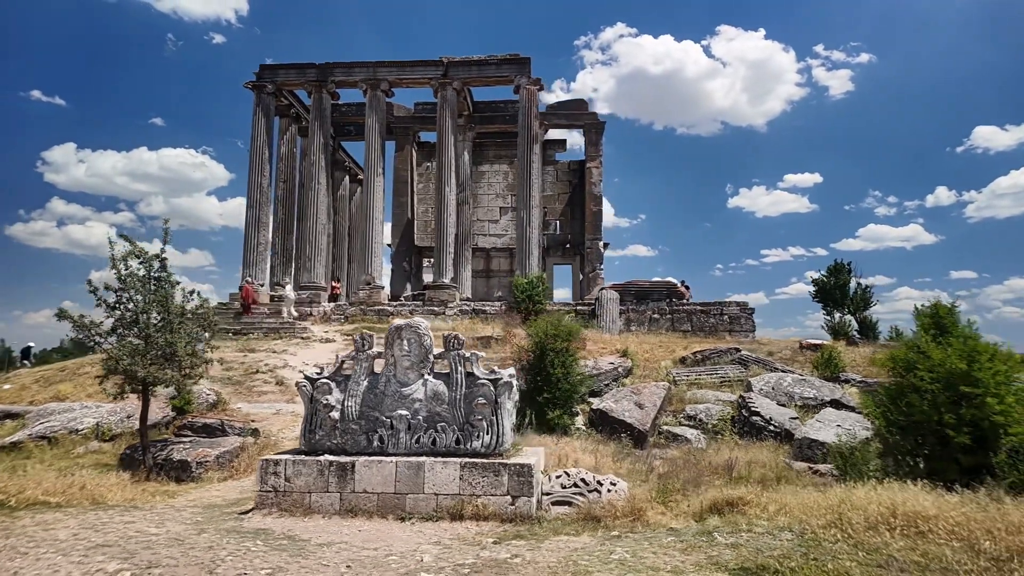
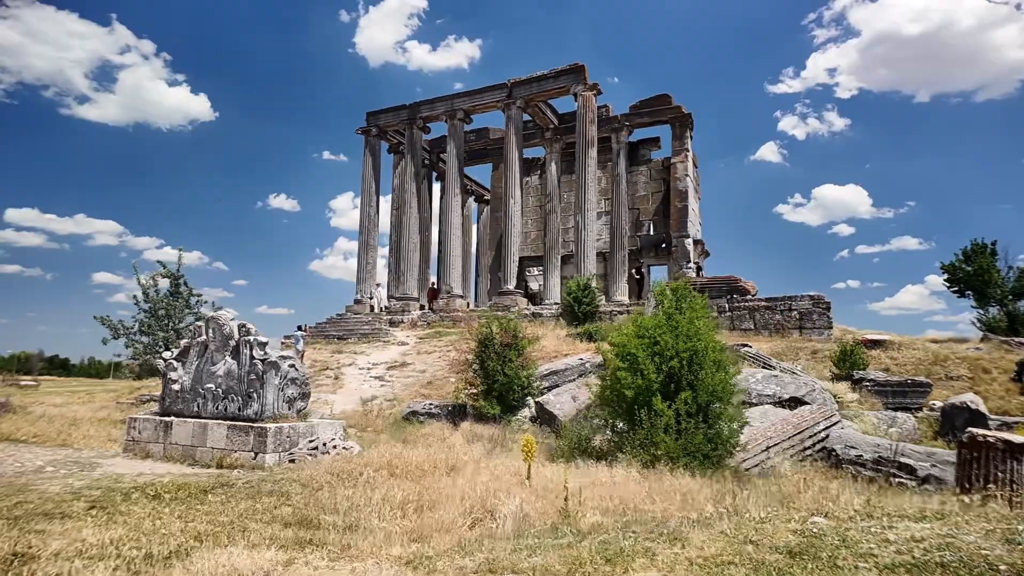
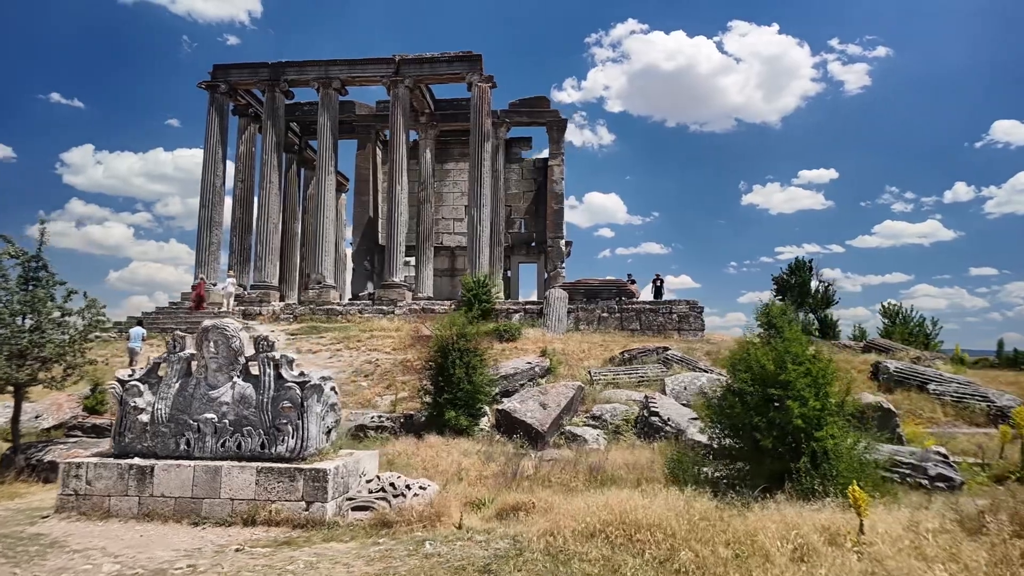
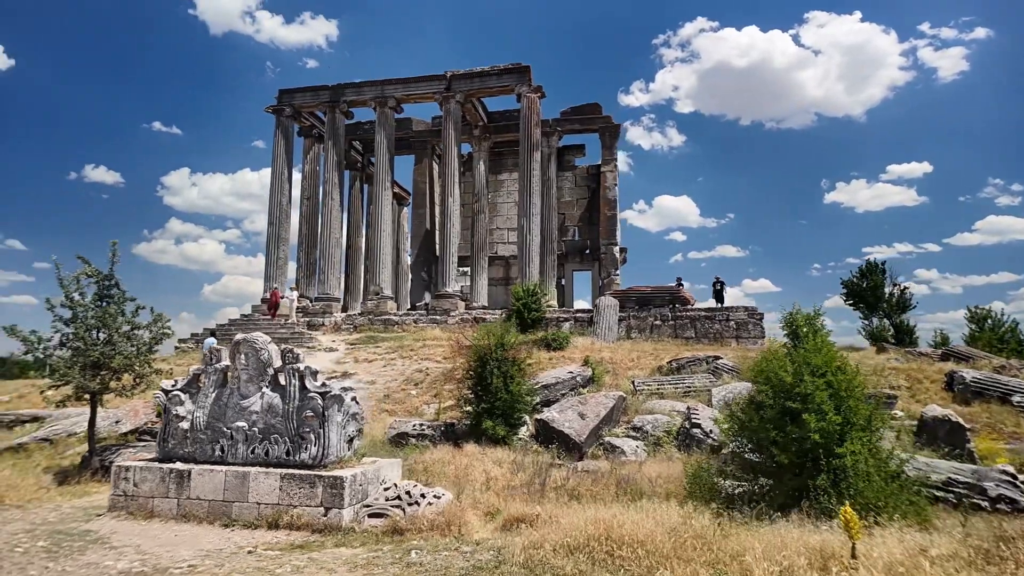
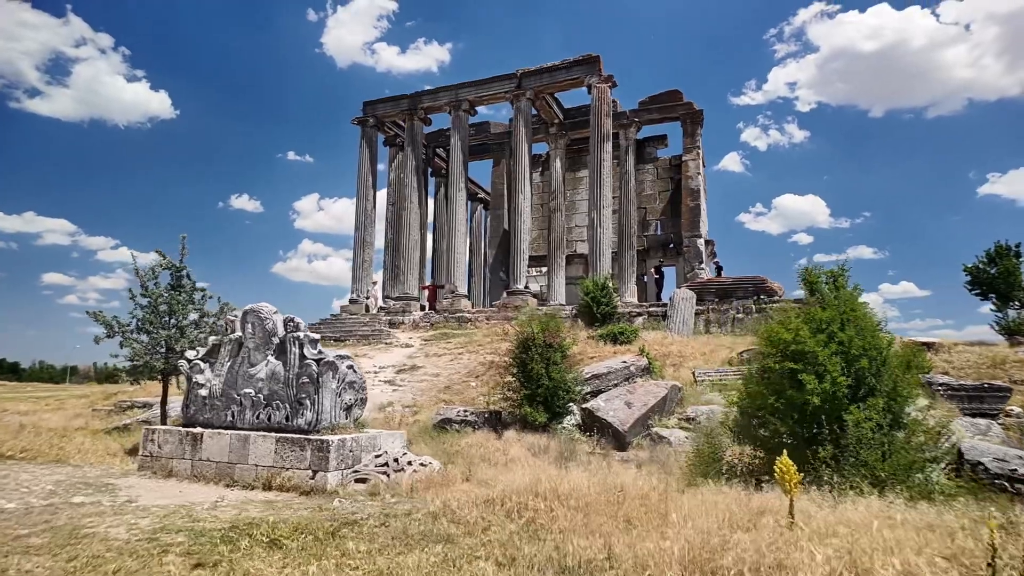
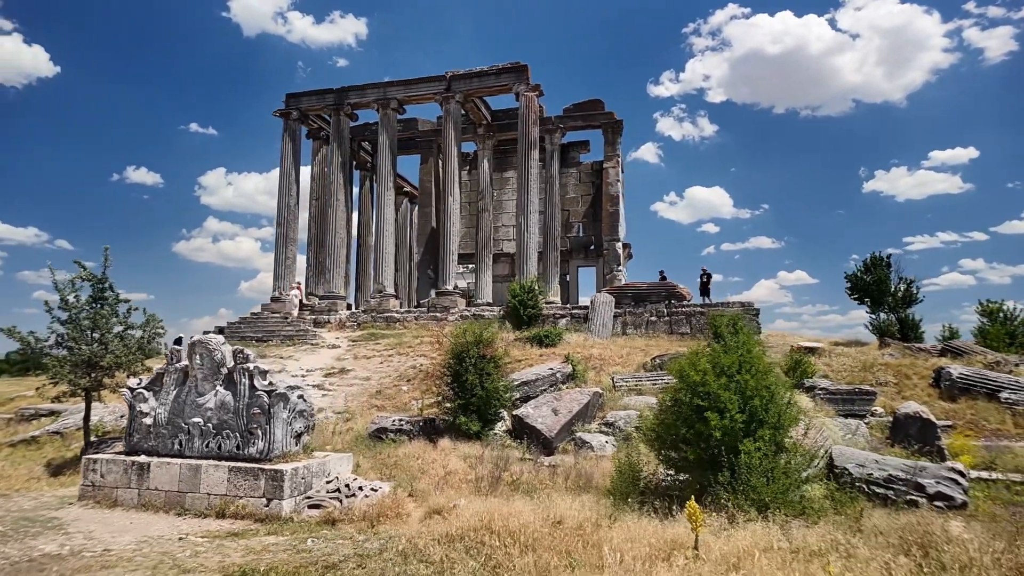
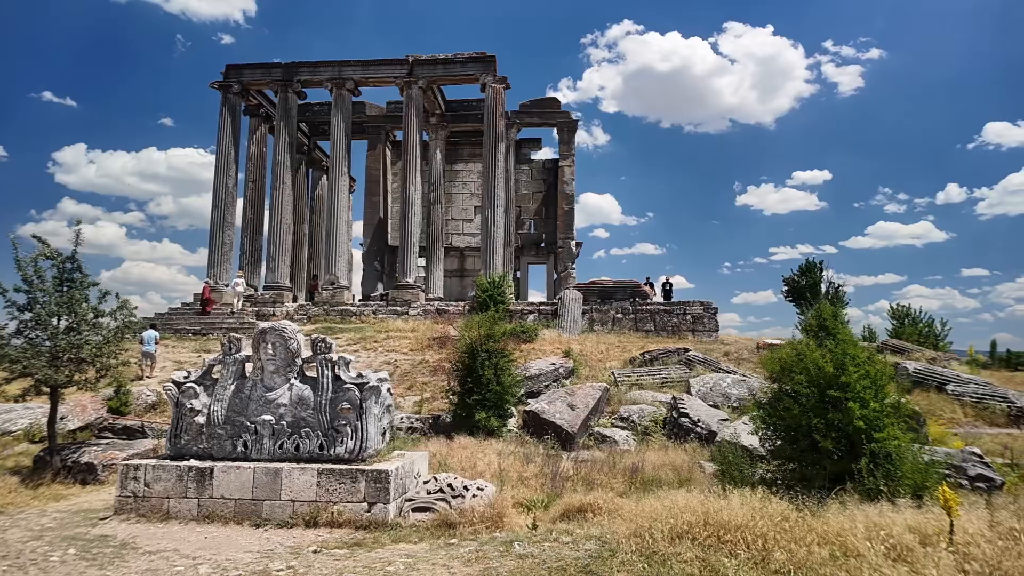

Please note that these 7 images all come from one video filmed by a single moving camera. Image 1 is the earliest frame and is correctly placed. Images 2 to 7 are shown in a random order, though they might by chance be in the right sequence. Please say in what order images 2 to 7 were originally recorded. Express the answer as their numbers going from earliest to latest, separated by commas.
7, 3, 4, 6, 2, 5
